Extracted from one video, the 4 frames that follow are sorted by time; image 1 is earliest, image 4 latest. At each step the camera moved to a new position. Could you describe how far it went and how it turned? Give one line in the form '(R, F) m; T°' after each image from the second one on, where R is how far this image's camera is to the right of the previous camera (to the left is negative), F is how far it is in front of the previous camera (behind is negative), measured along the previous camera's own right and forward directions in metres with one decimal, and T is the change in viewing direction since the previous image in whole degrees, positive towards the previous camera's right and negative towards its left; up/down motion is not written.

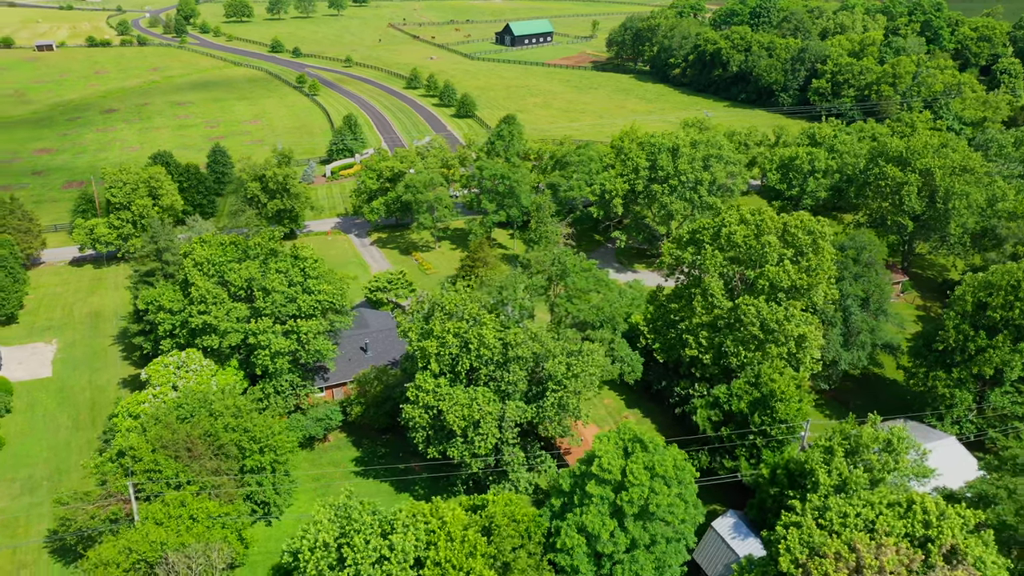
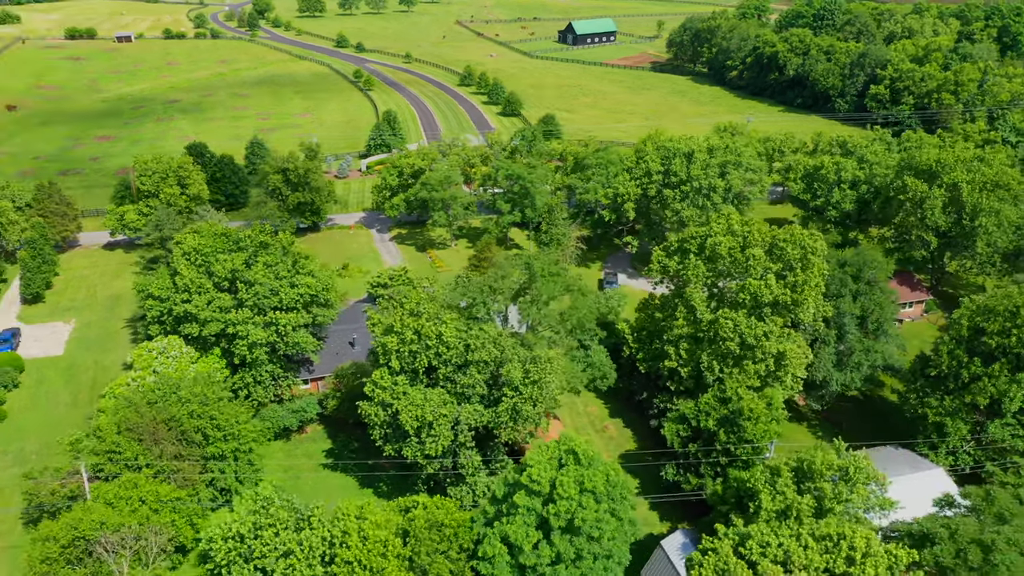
(+5.4, +0.6) m; -5°
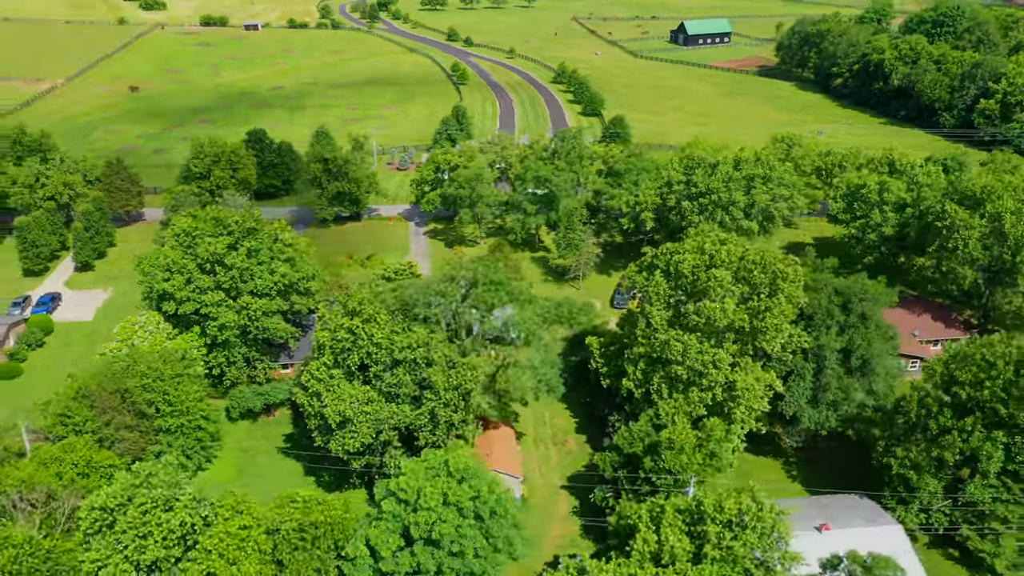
(+9.4, +1.3) m; -9°
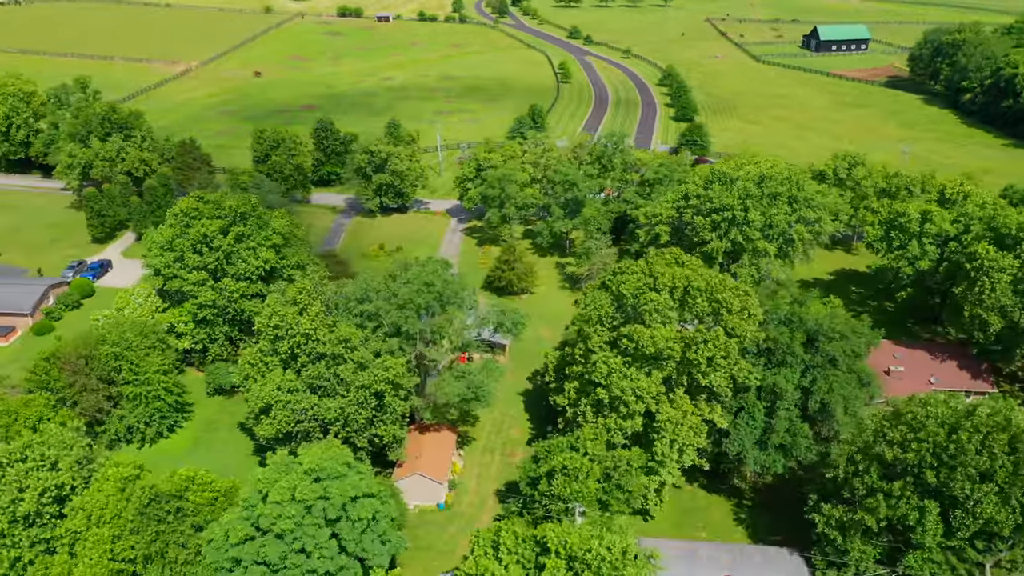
(+10.5, +1.6) m; -10°
